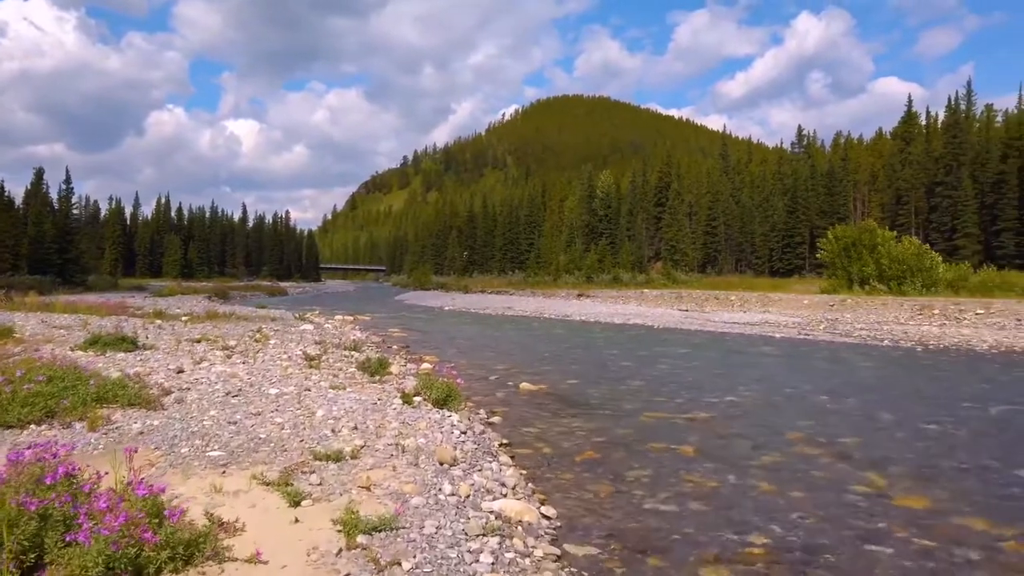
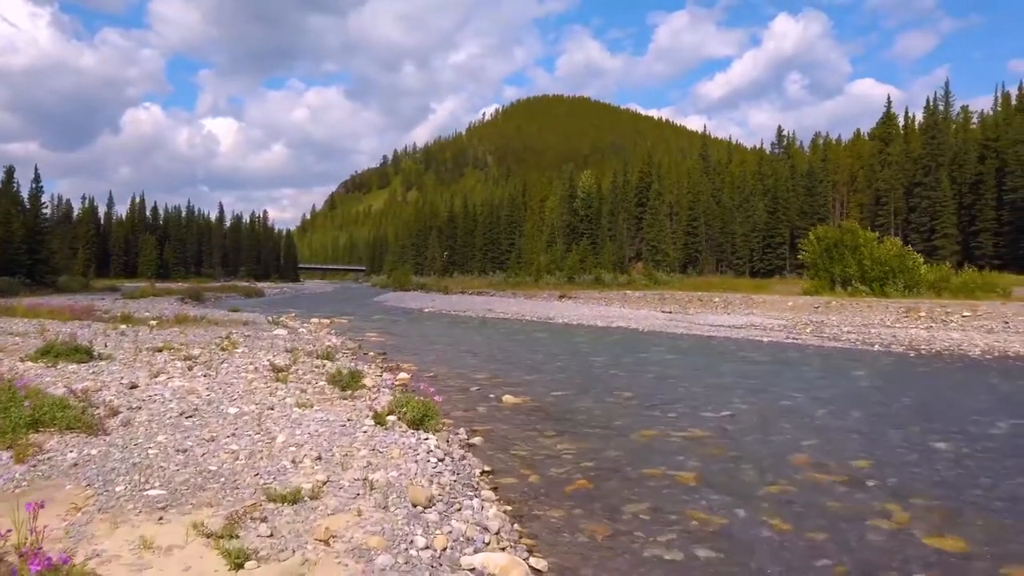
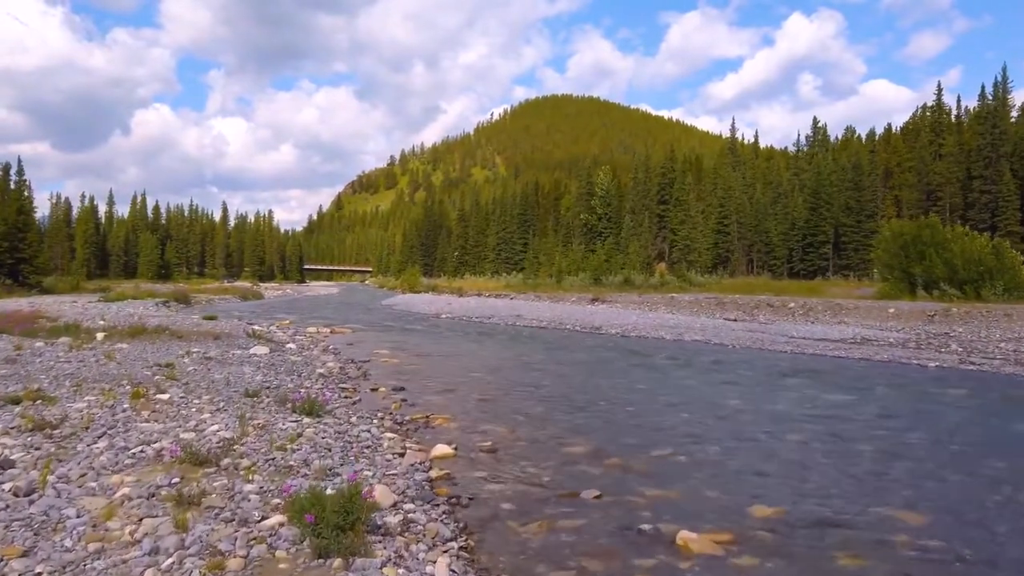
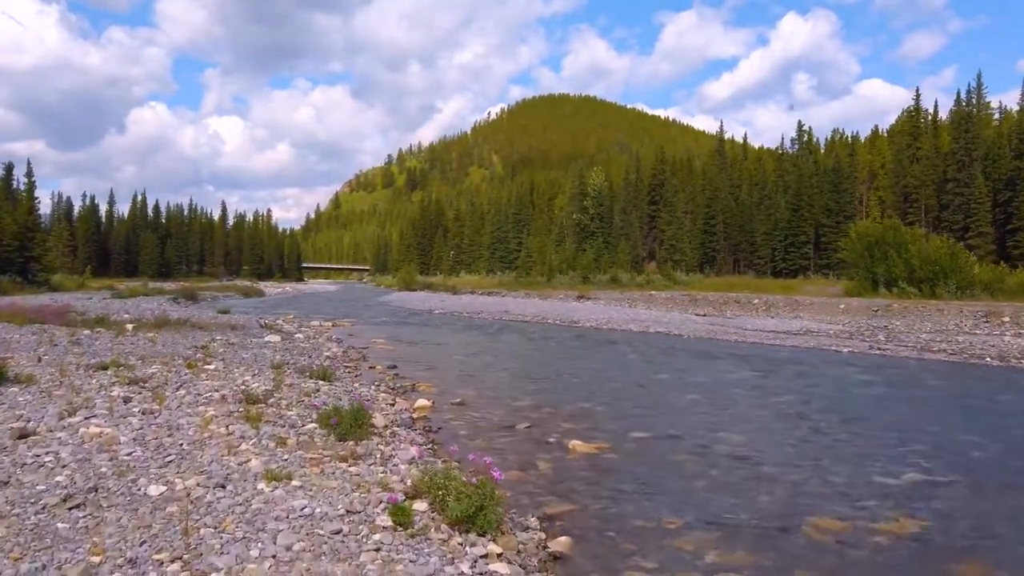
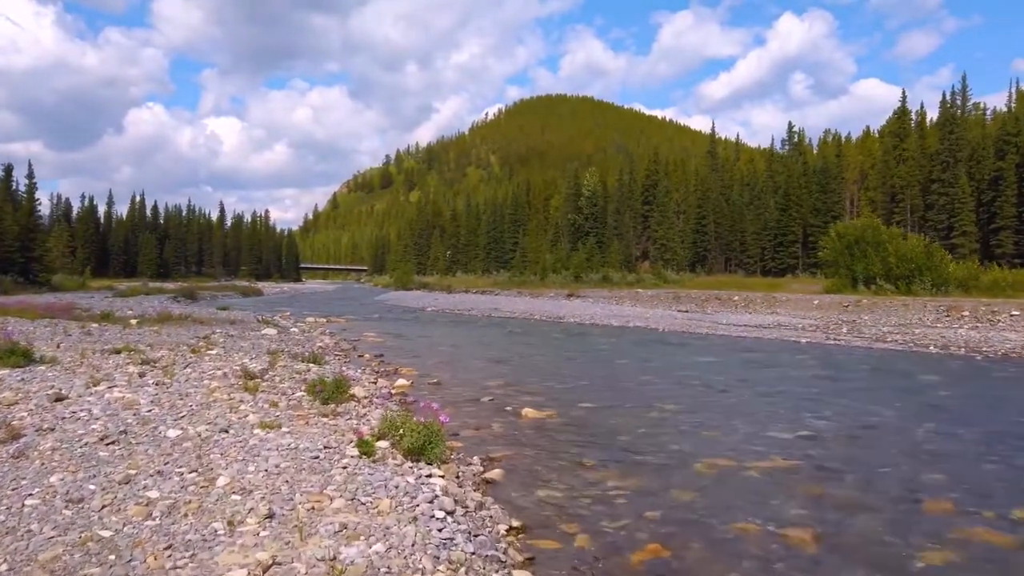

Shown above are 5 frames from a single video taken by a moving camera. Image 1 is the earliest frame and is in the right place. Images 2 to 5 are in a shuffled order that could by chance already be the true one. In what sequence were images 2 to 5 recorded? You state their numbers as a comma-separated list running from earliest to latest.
2, 5, 4, 3
